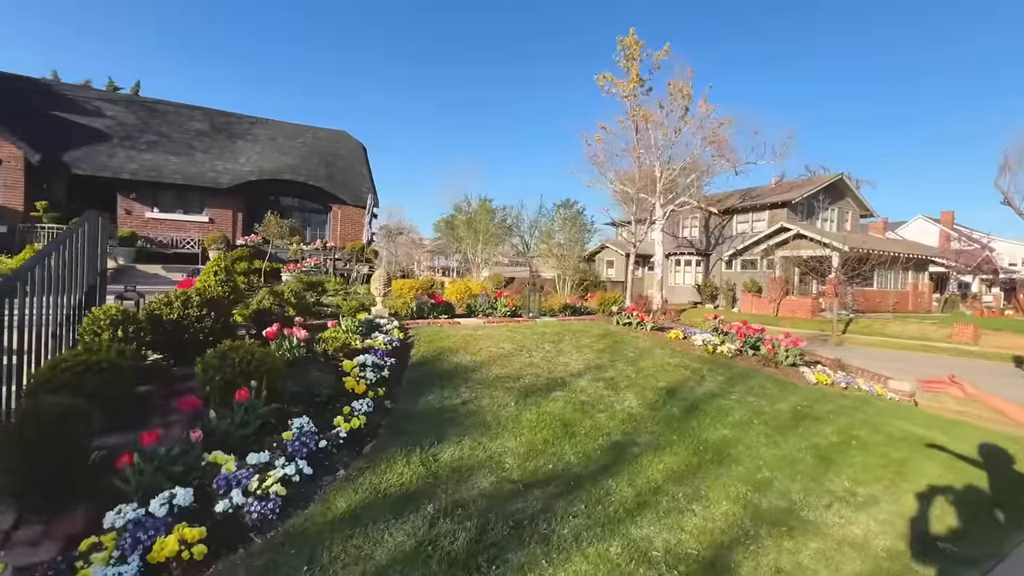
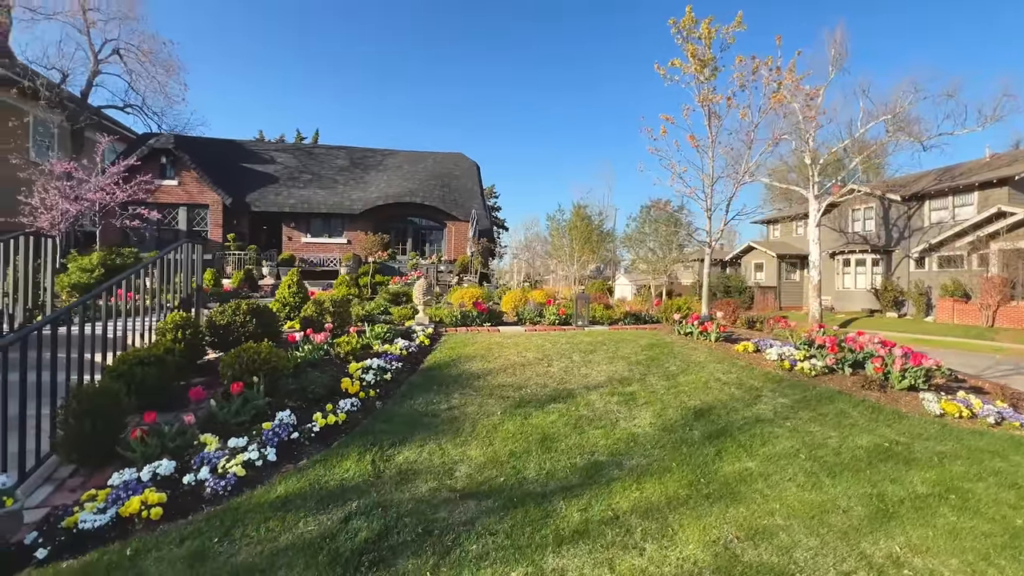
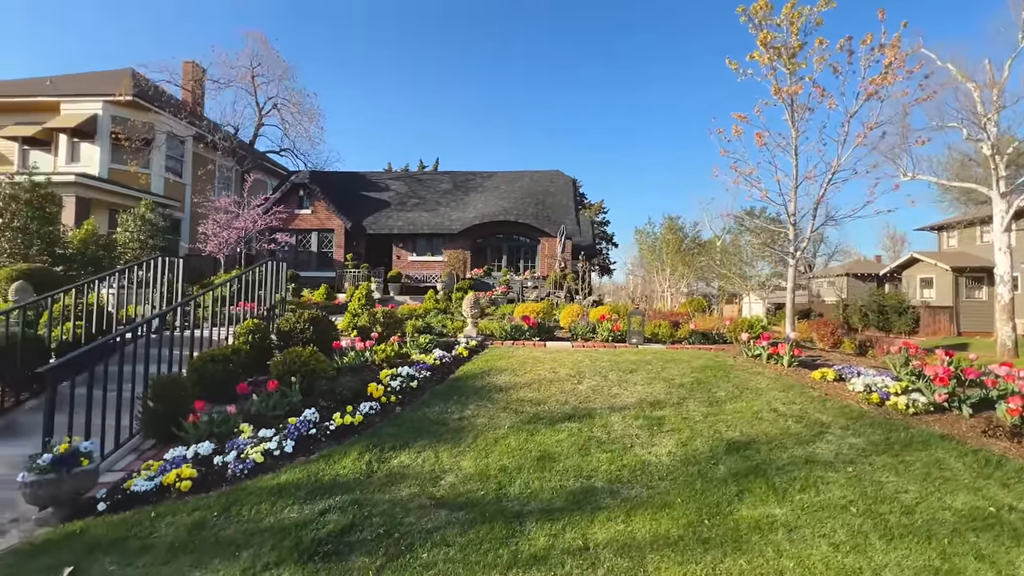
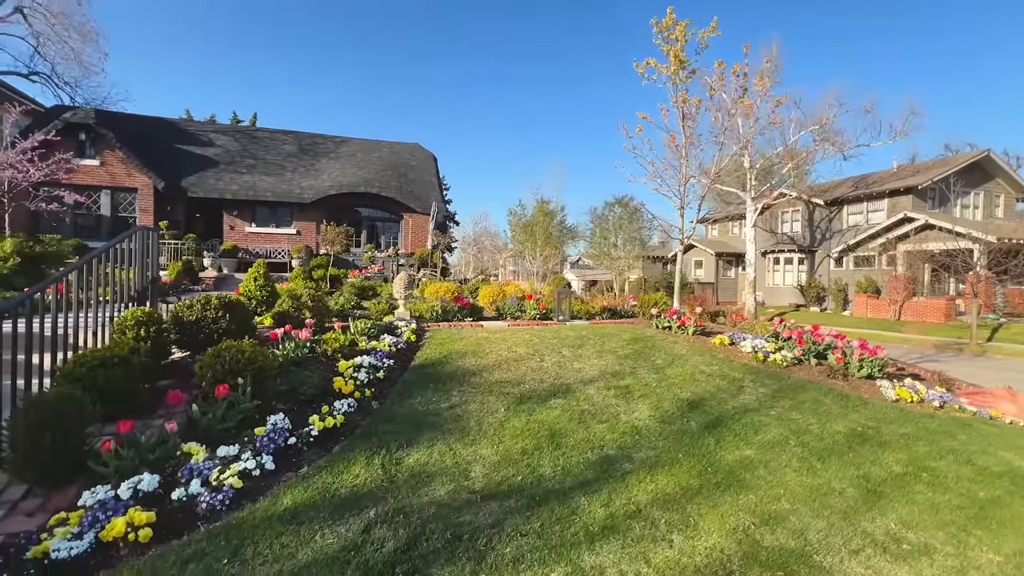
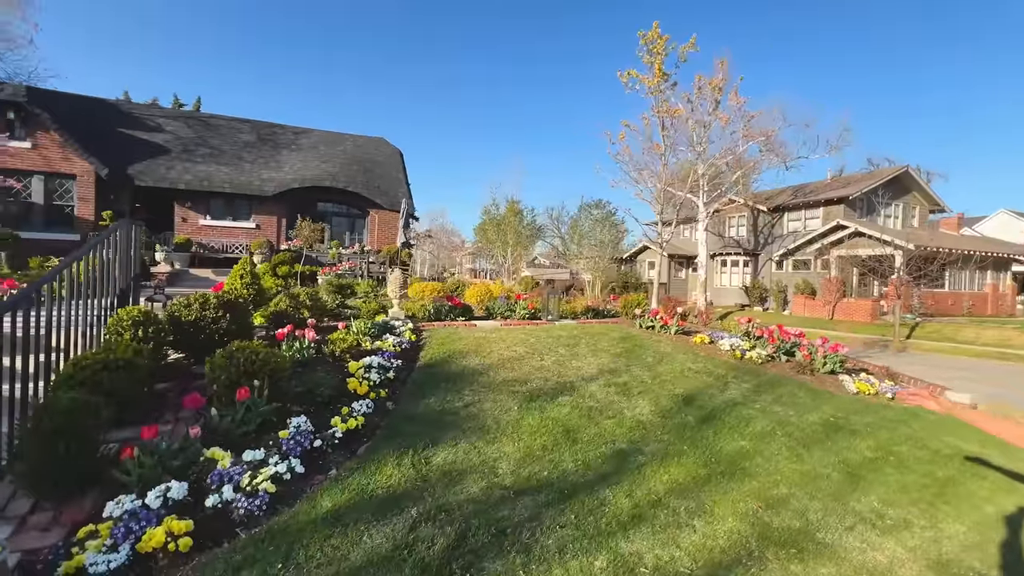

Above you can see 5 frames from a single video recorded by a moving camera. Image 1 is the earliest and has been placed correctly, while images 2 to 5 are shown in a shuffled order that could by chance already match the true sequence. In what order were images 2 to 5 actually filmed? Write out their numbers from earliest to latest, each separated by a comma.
5, 4, 2, 3
